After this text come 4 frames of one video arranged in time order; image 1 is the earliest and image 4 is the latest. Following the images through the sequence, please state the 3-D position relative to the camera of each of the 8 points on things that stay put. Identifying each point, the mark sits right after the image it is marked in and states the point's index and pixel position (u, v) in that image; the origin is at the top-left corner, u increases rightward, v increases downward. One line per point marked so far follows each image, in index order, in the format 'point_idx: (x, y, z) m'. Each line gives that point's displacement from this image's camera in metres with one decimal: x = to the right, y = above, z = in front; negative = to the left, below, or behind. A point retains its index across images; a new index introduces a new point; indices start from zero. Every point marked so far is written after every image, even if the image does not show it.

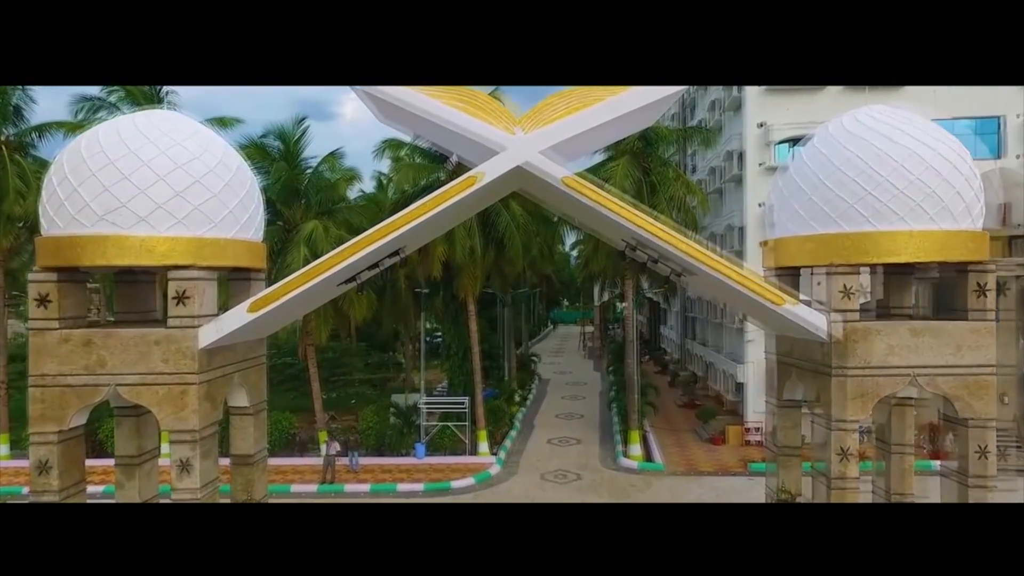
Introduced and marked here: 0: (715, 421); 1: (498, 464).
0: (+4.6, -3.0, +15.1) m
1: (-0.3, -3.4, +12.7) m
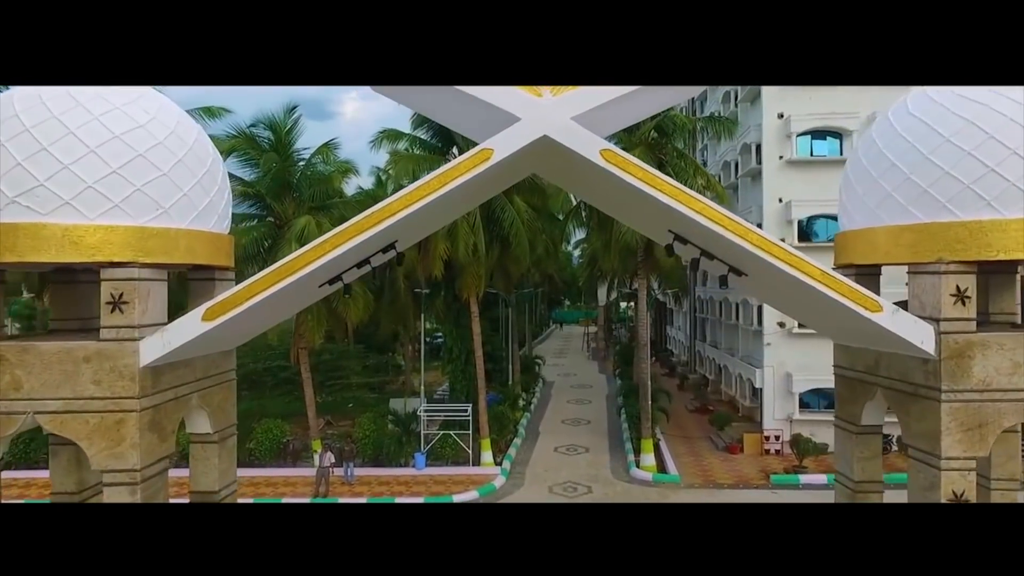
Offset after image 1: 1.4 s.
0: (+4.7, -3.0, +14.4) m
1: (-0.2, -3.4, +11.9) m
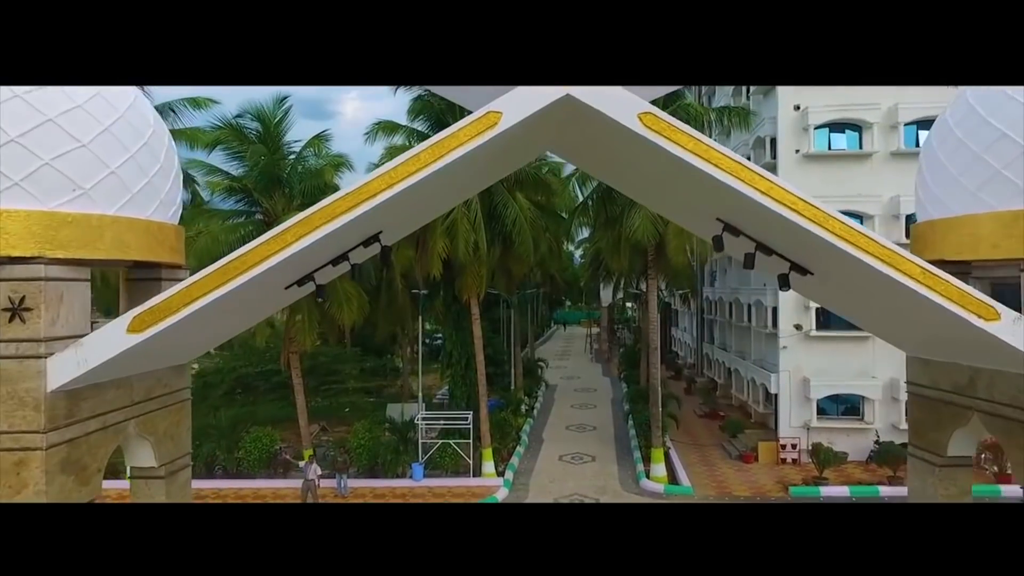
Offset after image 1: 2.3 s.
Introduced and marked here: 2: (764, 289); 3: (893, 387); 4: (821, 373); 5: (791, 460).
0: (+4.8, -3.0, +13.7) m
1: (-0.1, -3.4, +11.3) m
2: (+5.2, 0.0, +13.8) m
3: (+7.0, -1.8, +12.2) m
4: (+5.9, -1.6, +12.6) m
5: (+5.3, -3.3, +12.6) m
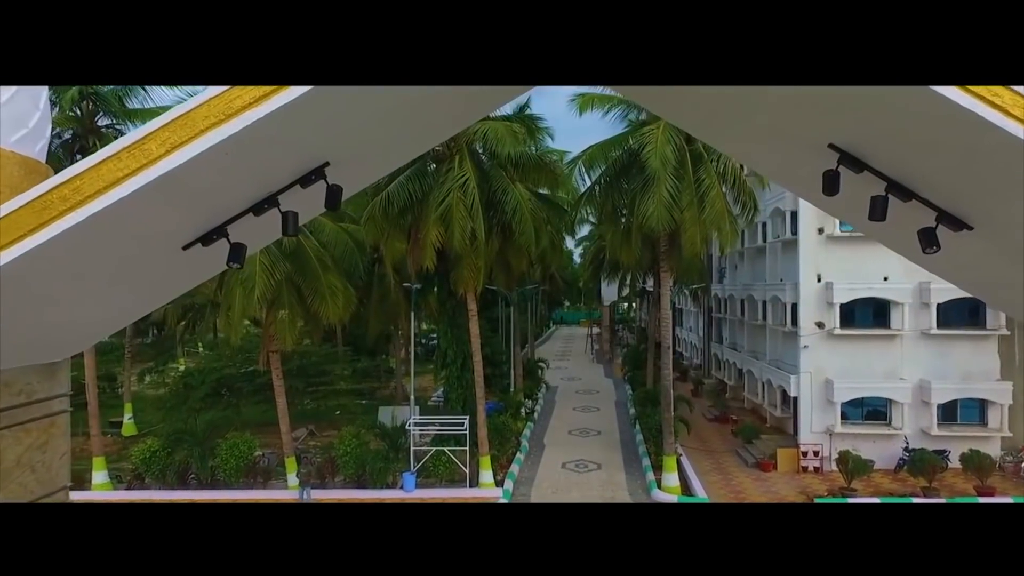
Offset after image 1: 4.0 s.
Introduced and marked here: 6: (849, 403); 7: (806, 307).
0: (+4.8, -2.9, +12.8) m
1: (-0.1, -3.3, +10.3) m
2: (+5.2, +0.1, +12.9) m
3: (+7.0, -1.7, +11.3) m
4: (+5.9, -1.5, +11.7) m
5: (+5.3, -3.2, +11.7) m
6: (+6.0, -2.0, +11.8) m
7: (+5.2, -0.3, +11.8) m
